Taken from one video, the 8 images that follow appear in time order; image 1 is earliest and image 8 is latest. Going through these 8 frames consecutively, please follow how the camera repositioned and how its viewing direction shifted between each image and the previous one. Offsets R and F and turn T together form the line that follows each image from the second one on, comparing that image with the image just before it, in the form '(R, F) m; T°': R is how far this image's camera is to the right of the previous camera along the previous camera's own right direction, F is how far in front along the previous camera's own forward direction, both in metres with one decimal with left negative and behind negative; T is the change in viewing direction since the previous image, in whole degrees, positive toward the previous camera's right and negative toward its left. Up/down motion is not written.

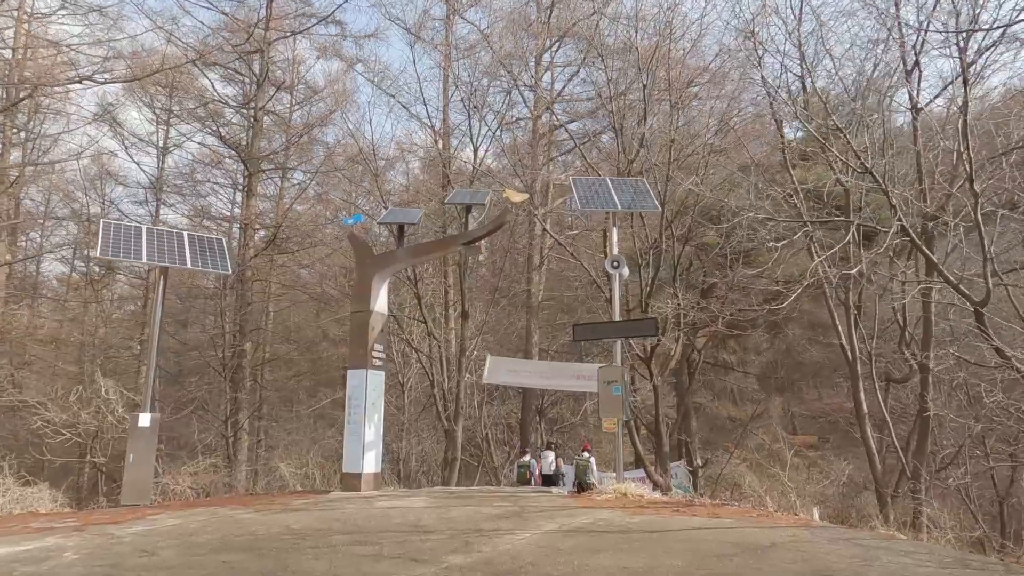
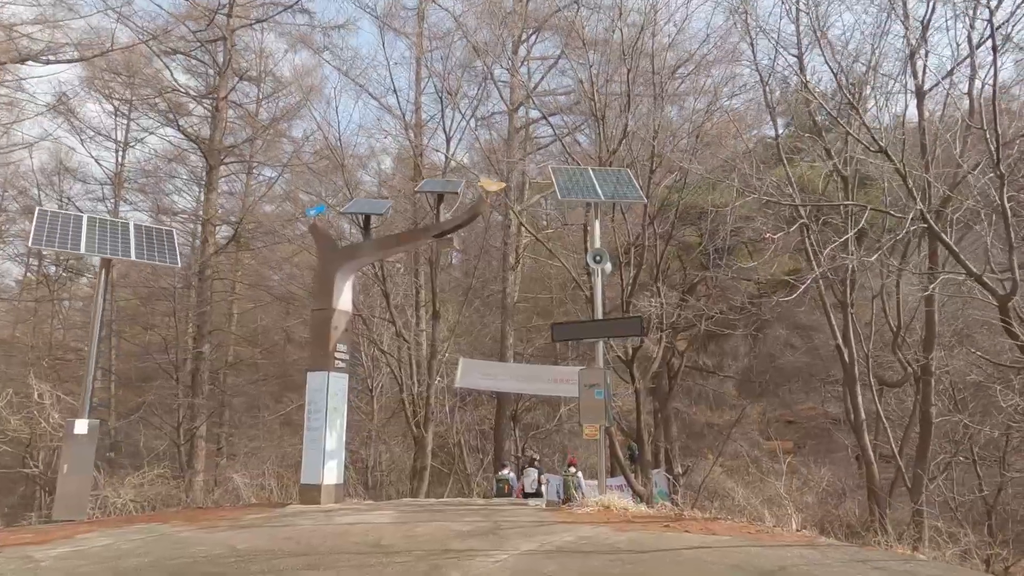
(0.0, +0.8) m; +2°
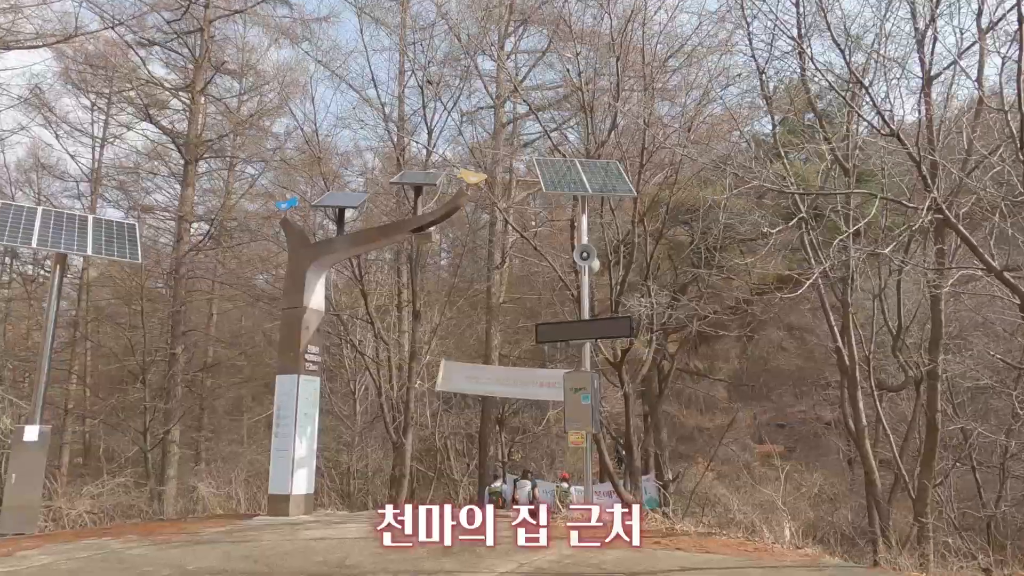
(+0.1, +0.6) m; +1°
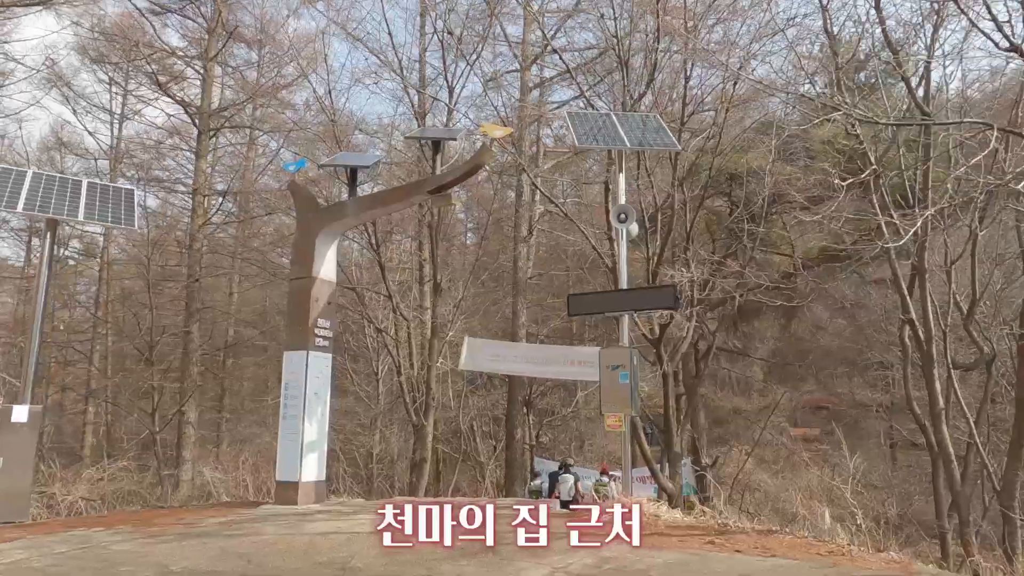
(0.0, +0.9) m; -2°
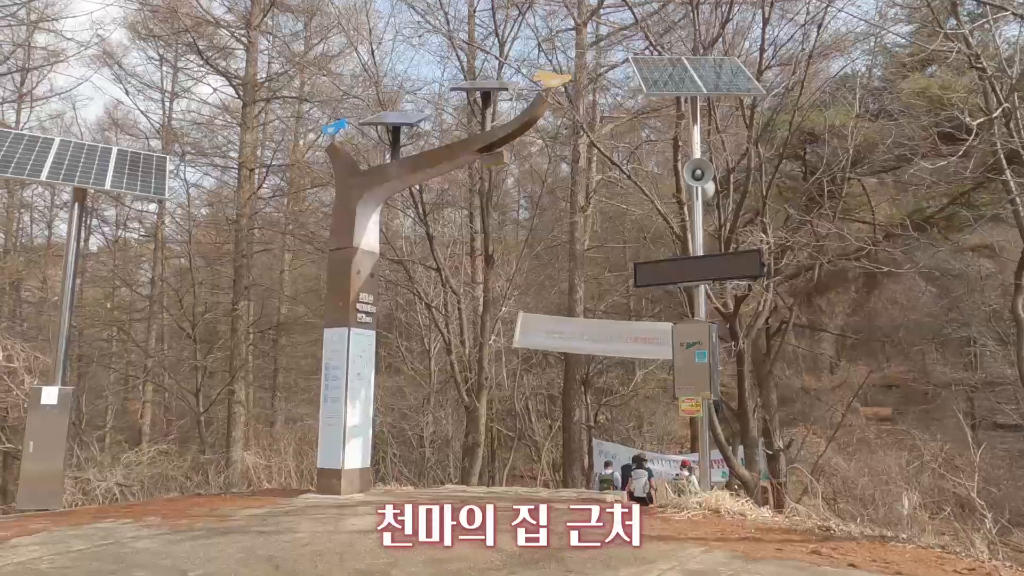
(-0.1, +0.9) m; -4°
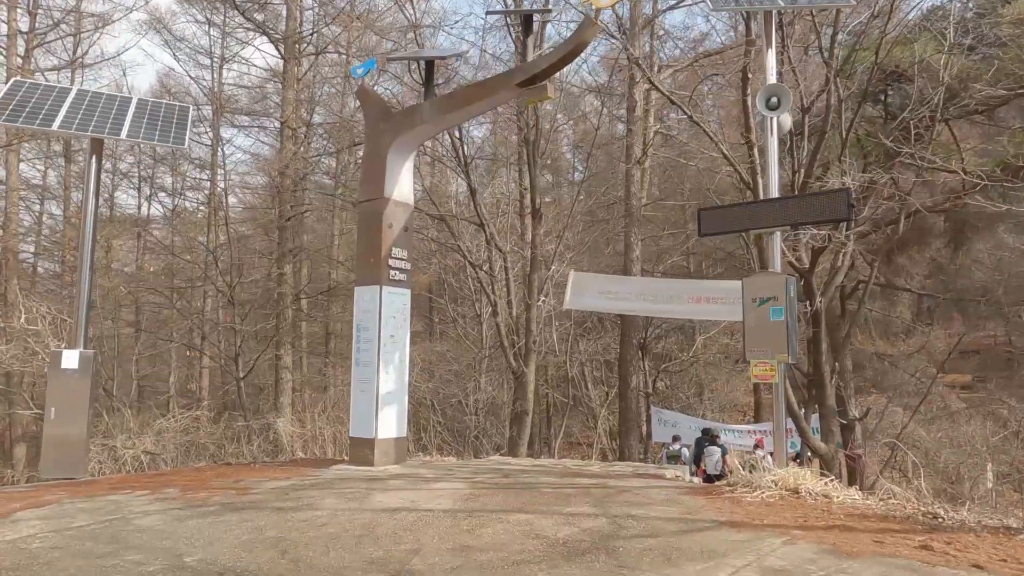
(+0.1, +0.8) m; -4°
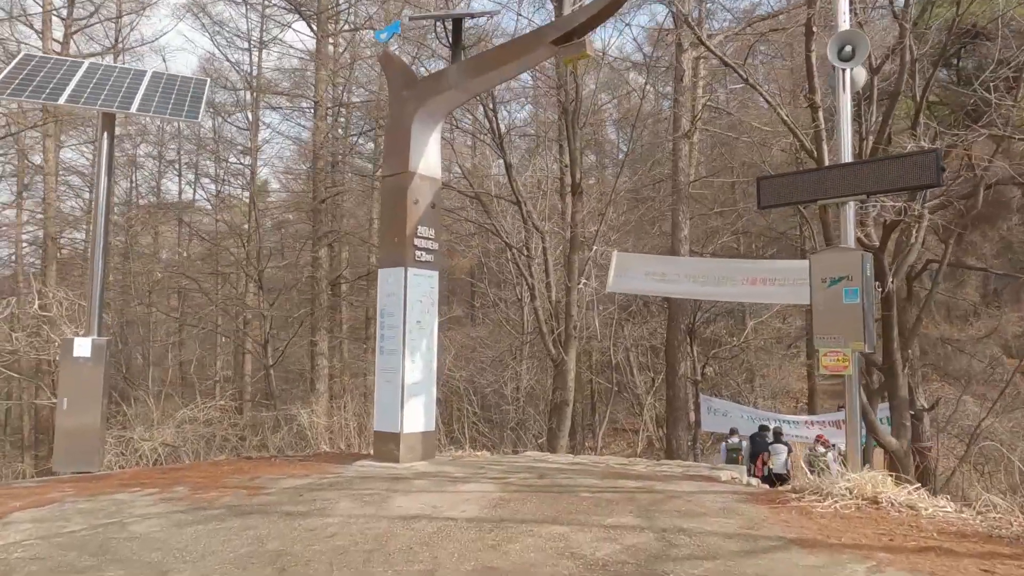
(+0.1, +0.6) m; -3°
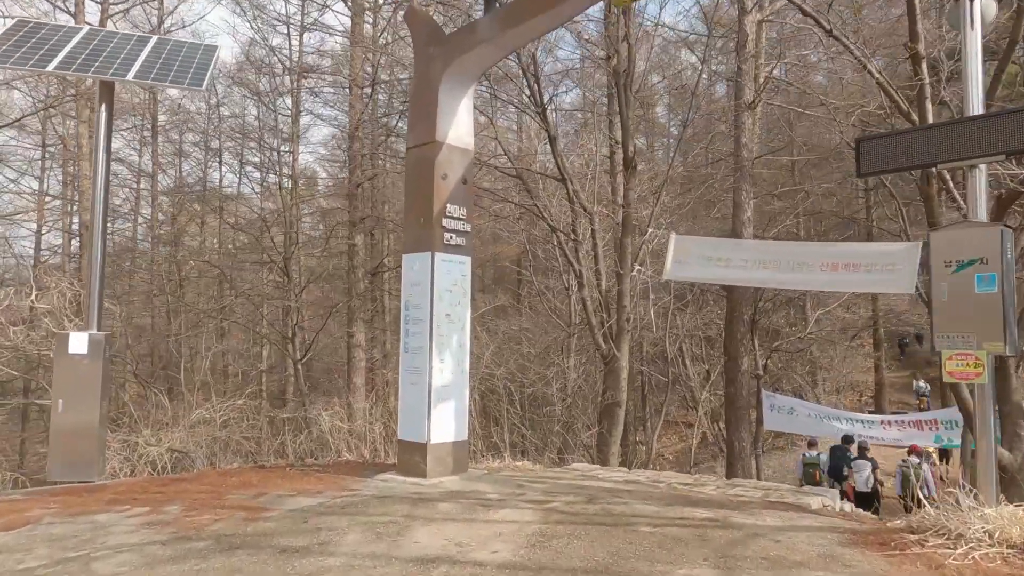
(0.0, +1.0) m; -4°
